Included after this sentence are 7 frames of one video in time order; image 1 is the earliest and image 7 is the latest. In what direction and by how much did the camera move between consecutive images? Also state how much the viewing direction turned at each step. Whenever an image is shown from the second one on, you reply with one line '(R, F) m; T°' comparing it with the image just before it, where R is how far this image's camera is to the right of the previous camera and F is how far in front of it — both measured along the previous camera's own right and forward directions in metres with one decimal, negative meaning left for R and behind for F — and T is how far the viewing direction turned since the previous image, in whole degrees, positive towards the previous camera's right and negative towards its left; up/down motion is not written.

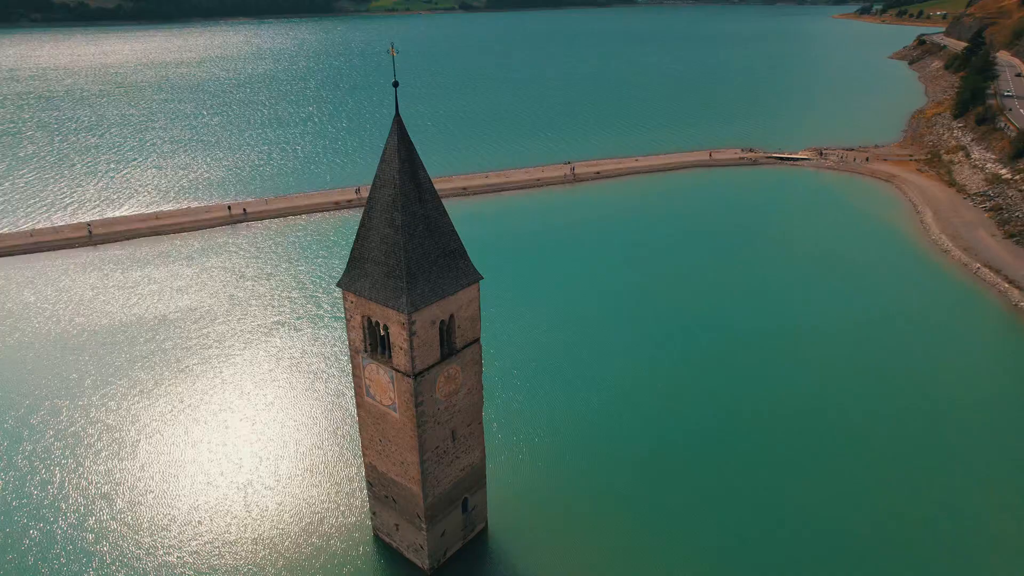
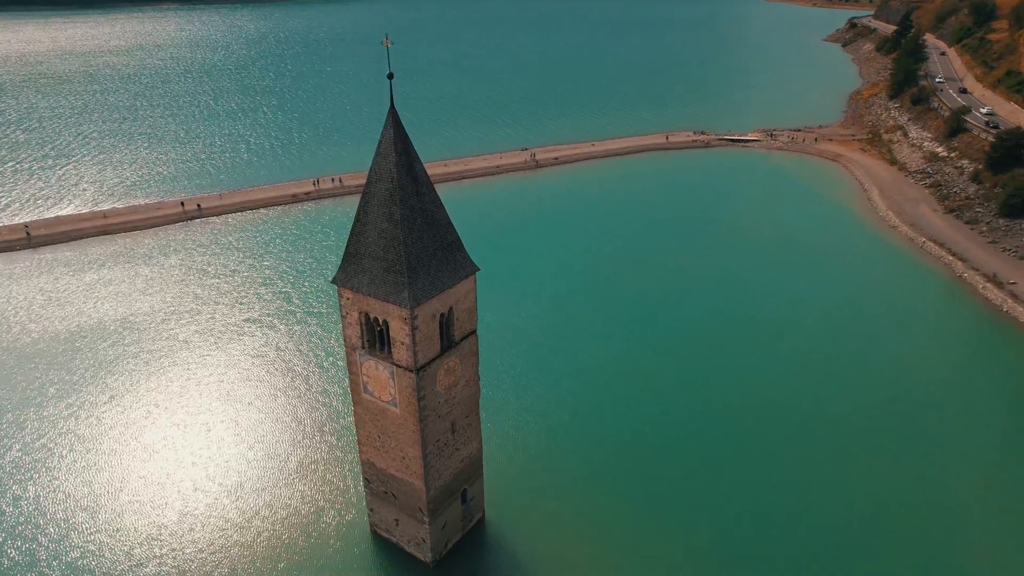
(-1.7, 0.0) m; +4°
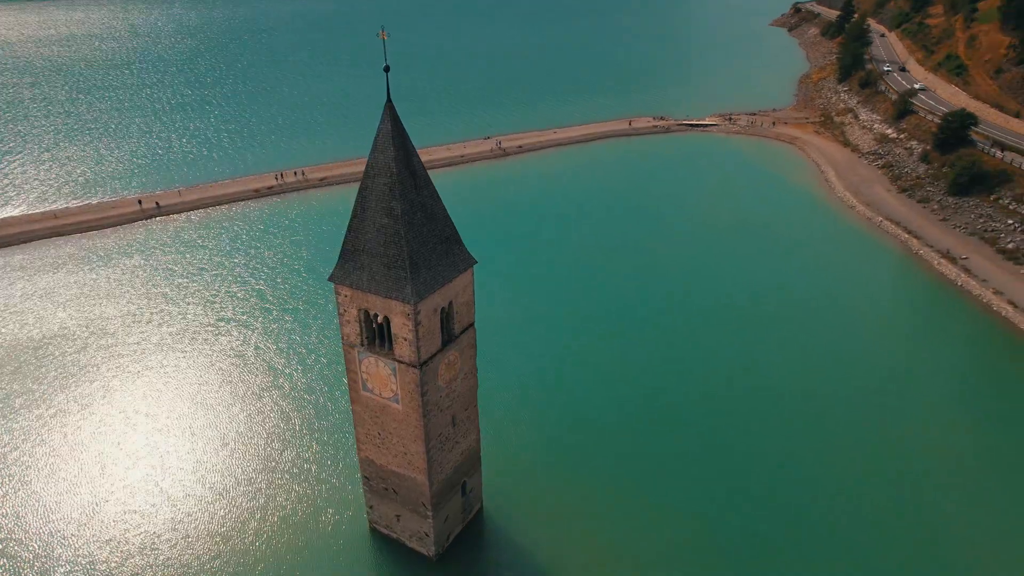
(-1.5, 0.0) m; +4°
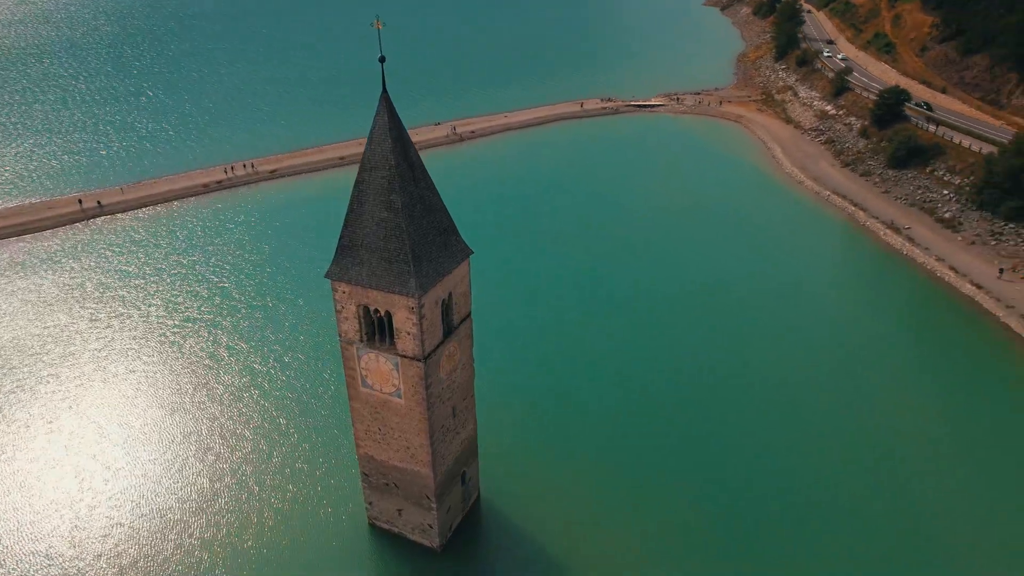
(-2.0, 0.0) m; +5°
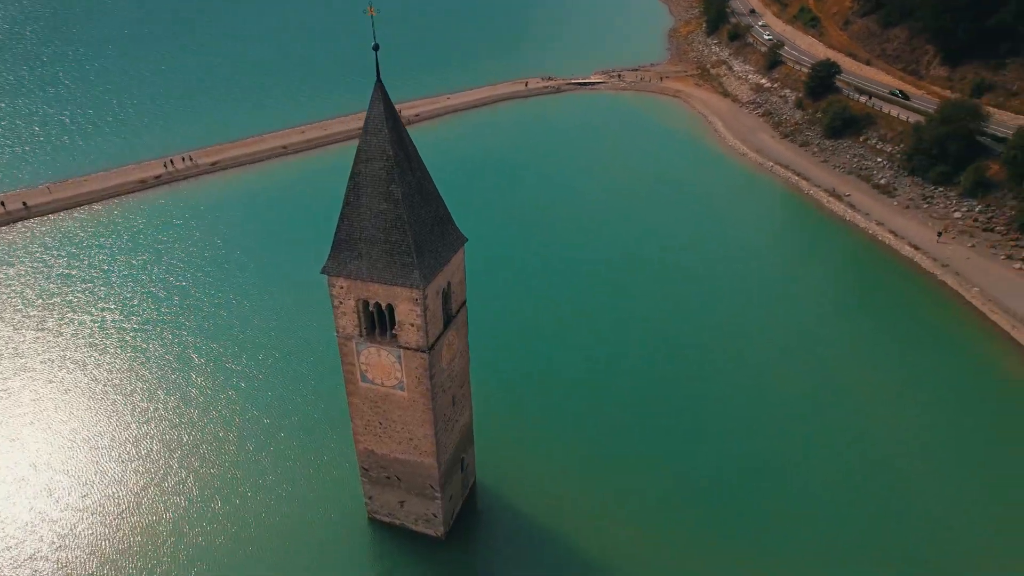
(-2.2, 0.0) m; +5°
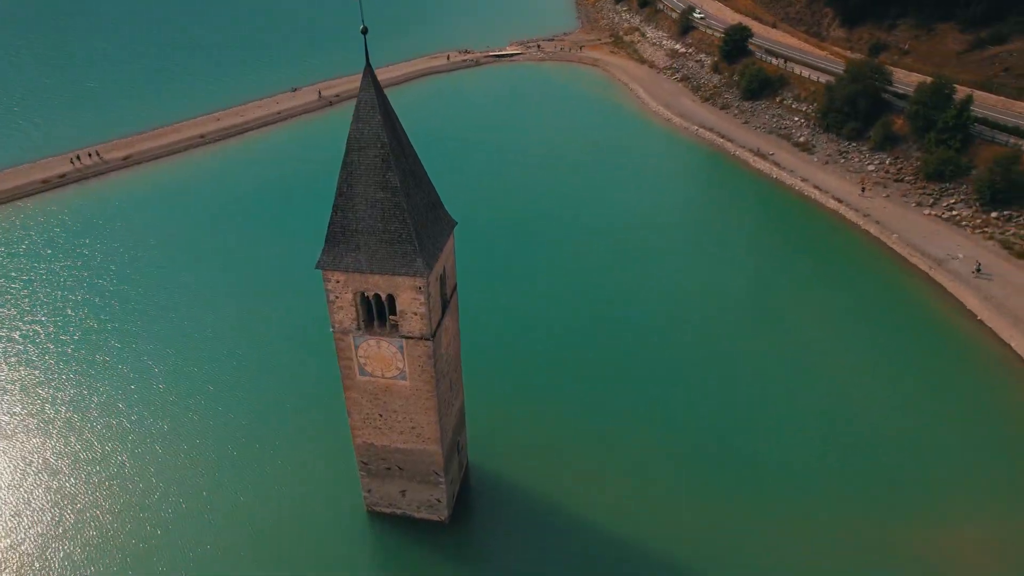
(-2.8, +0.1) m; +7°
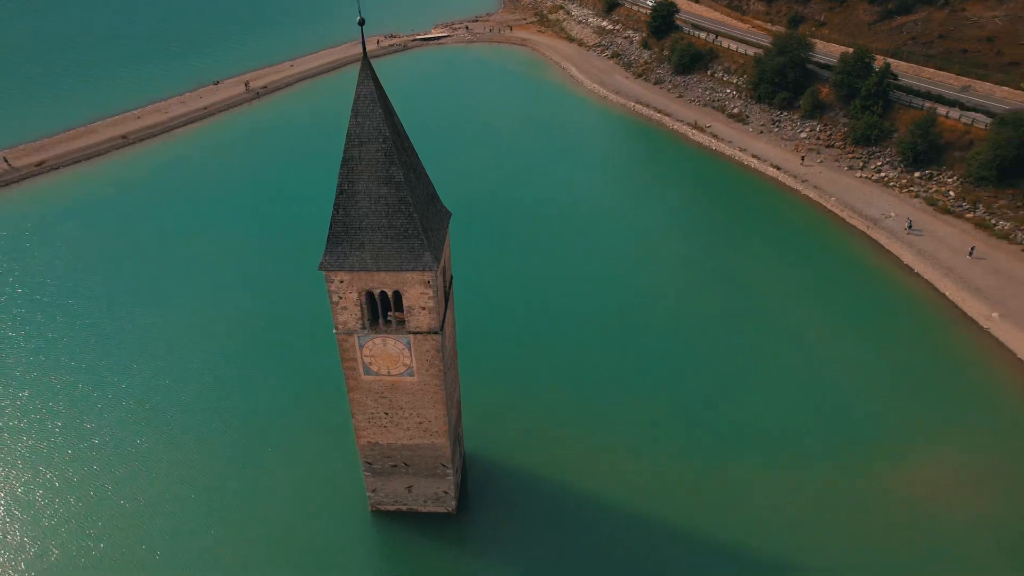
(-2.6, +0.1) m; +6°
